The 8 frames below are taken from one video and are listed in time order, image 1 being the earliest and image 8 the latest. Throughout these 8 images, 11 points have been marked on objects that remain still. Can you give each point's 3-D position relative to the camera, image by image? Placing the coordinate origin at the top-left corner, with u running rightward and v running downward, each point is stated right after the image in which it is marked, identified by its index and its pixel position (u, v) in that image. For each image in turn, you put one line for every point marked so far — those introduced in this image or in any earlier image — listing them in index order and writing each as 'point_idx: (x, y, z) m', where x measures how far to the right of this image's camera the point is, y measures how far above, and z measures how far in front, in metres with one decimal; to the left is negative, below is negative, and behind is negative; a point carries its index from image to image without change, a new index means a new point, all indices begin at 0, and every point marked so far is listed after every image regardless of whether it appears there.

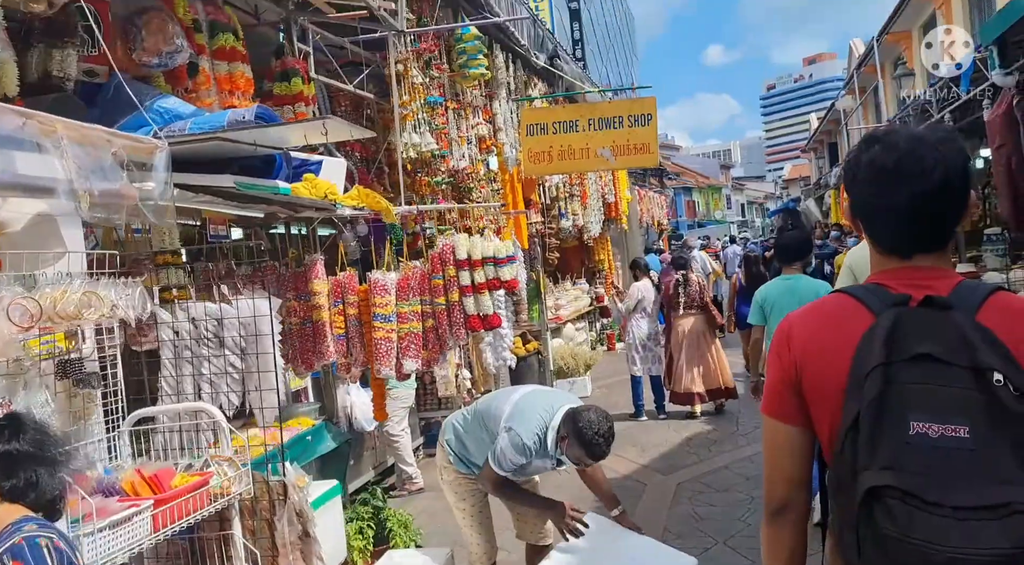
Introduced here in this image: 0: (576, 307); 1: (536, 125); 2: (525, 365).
0: (+0.9, -0.3, +11.6) m
1: (+0.2, +1.4, +7.5) m
2: (+0.1, -0.9, +9.1) m
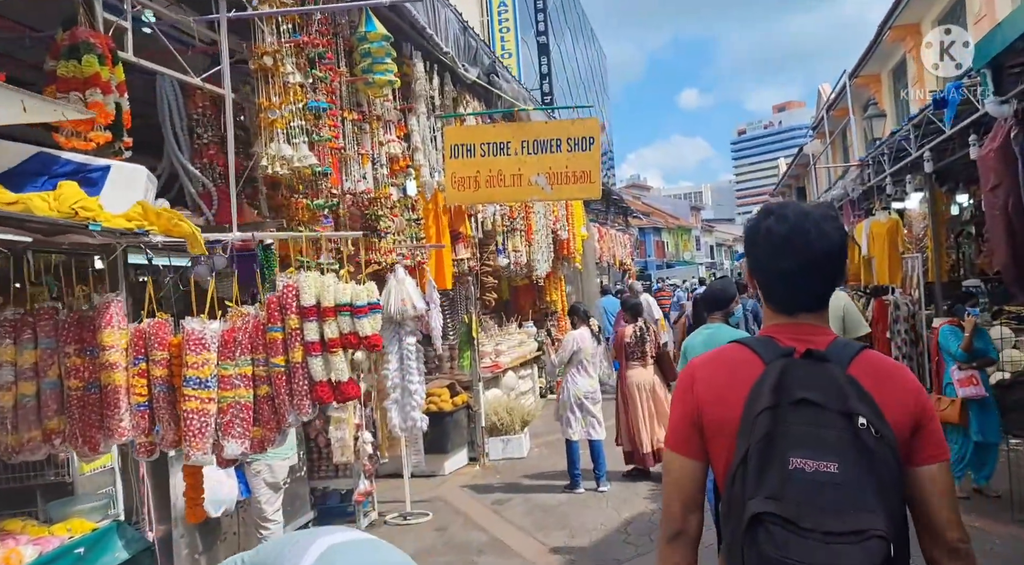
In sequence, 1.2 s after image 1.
0: (+0.1, -0.9, +10.5) m
1: (-0.4, +1.0, +6.5) m
2: (-0.6, -1.3, +8.0) m
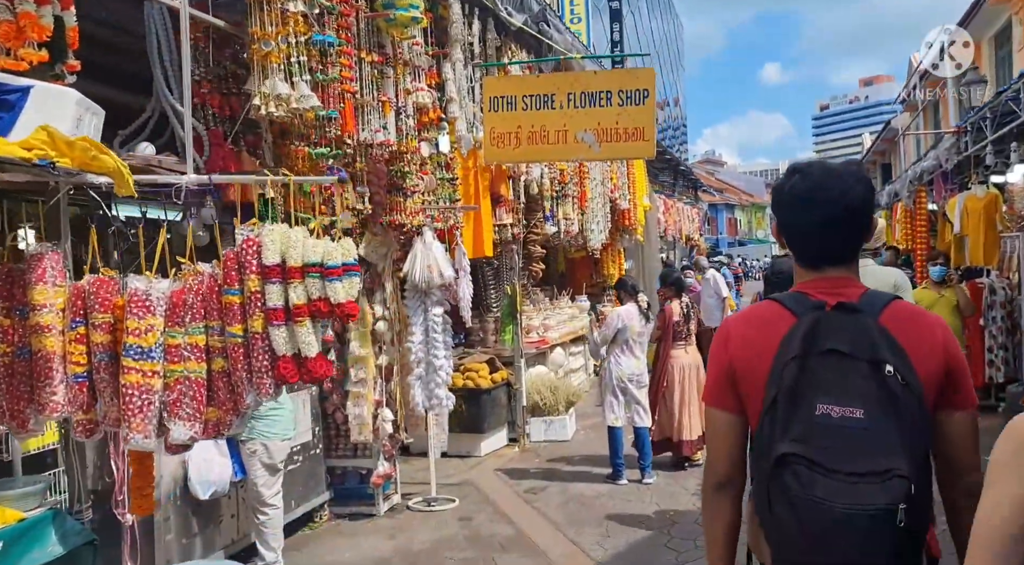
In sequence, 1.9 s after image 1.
0: (+0.7, -0.5, +9.9) m
1: (-0.1, +1.3, +5.8) m
2: (-0.2, -1.0, +7.4) m
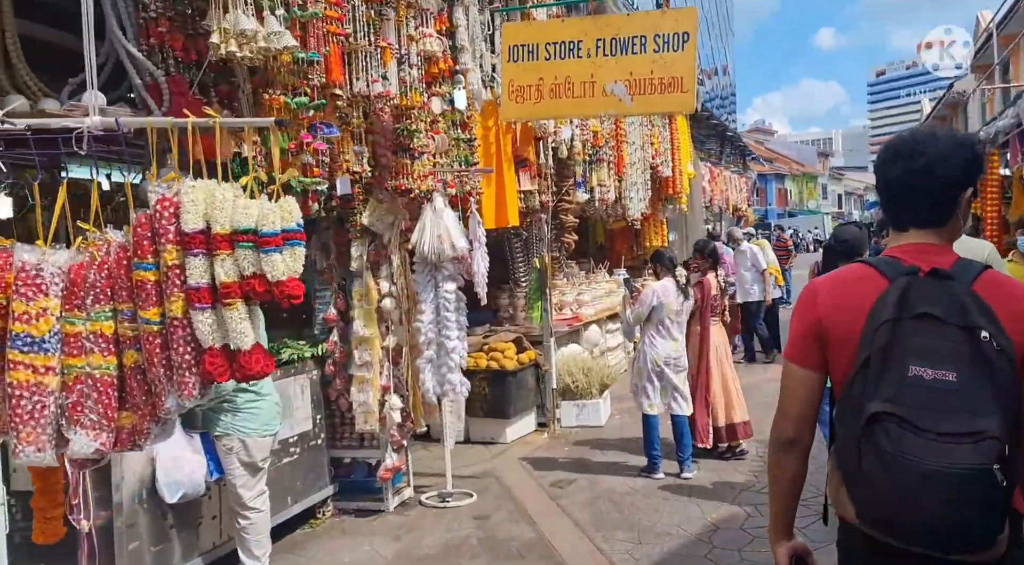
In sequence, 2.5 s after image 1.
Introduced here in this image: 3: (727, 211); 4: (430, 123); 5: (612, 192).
0: (+1.0, -0.2, +9.3) m
1: (+0.1, +1.4, +5.2) m
2: (0.0, -0.8, +6.8) m
3: (+4.6, +1.6, +18.3) m
4: (-0.5, +0.9, +5.0) m
5: (+1.0, +0.9, +8.3) m
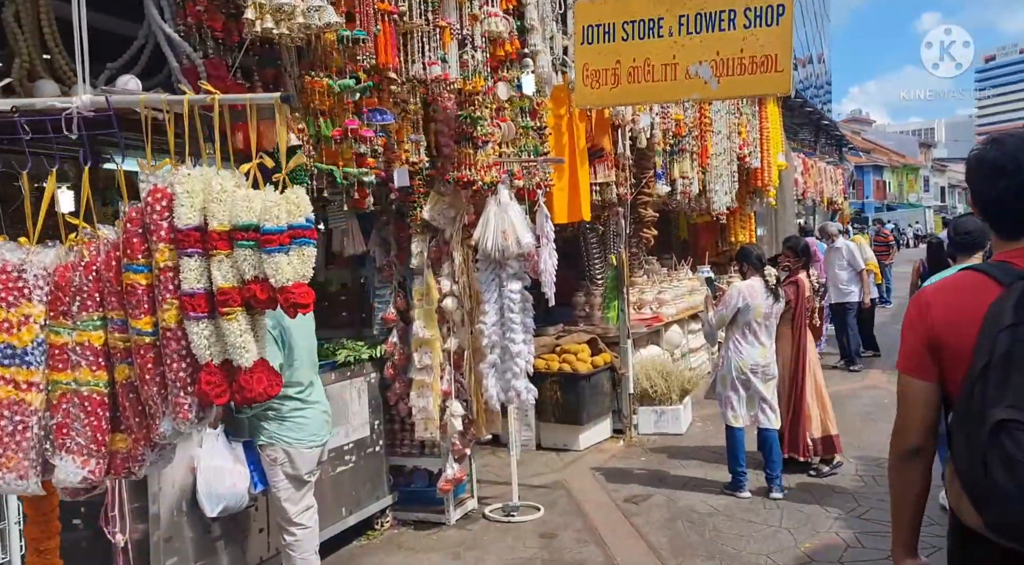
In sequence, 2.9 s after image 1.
0: (+1.8, -0.2, +8.8) m
1: (+0.5, +1.4, +4.8) m
2: (+0.6, -0.8, +6.4) m
3: (+6.3, +1.6, +17.4) m
4: (-0.1, +0.9, +4.6) m
5: (+1.7, +0.9, +7.8) m
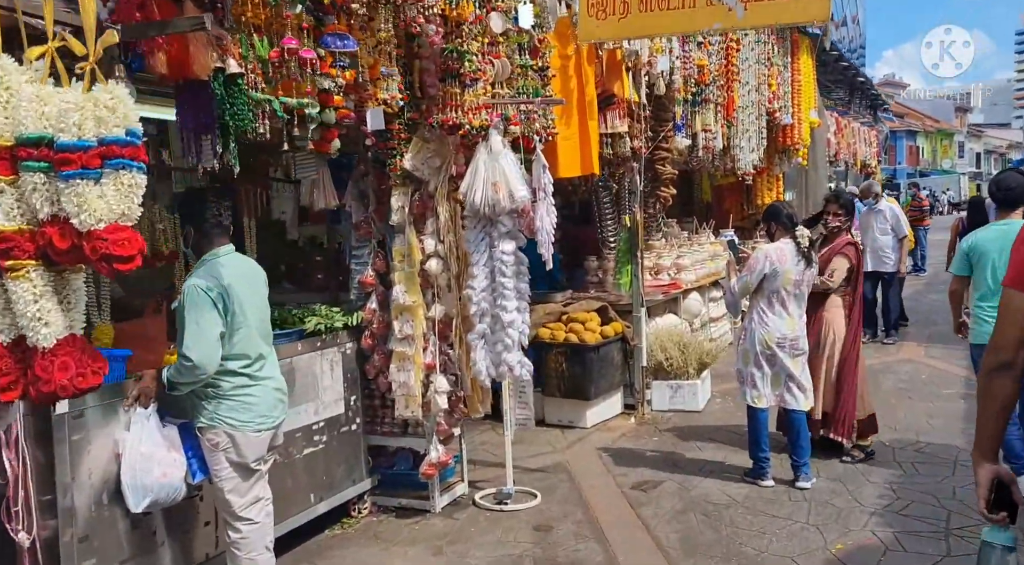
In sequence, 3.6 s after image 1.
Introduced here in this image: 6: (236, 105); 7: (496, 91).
0: (+1.9, +0.1, +8.2) m
1: (+0.5, +1.6, +4.1) m
2: (+0.6, -0.5, +5.9) m
3: (+6.6, +2.3, +16.5) m
4: (-0.1, +1.1, +4.0) m
5: (+1.7, +1.2, +7.2) m
6: (-1.0, +0.6, +3.0) m
7: (-0.1, +0.9, +4.1) m
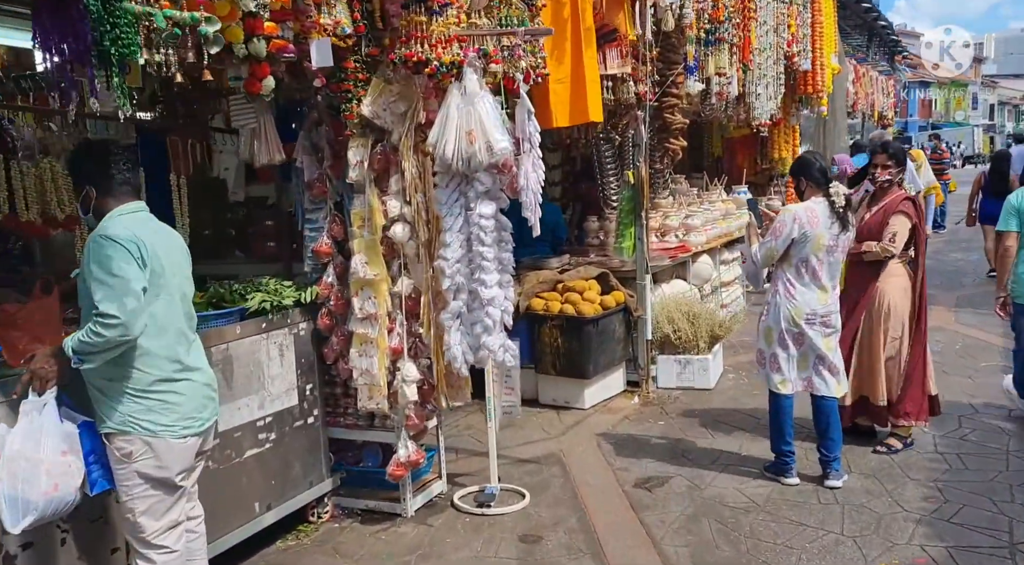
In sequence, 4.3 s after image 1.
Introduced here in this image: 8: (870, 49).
0: (+1.8, +0.5, +7.5) m
1: (+0.4, +1.8, +3.4) m
2: (+0.5, -0.3, +5.2) m
3: (+6.6, +3.0, +15.7) m
4: (-0.2, +1.2, +3.3) m
5: (+1.7, +1.5, +6.4) m
6: (-1.1, +0.7, +2.3) m
7: (-0.2, +1.1, +3.4) m
8: (+6.4, +4.2, +15.3) m
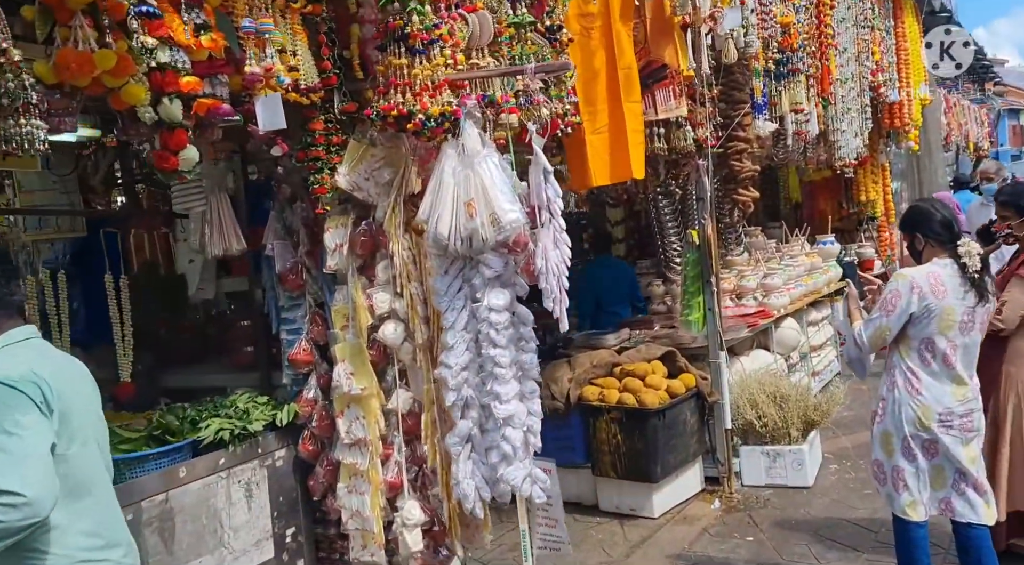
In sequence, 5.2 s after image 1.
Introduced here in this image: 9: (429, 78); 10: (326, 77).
0: (+2.2, 0.0, +6.5) m
1: (+0.4, +1.4, +2.7) m
2: (+0.8, -0.7, +4.4) m
3: (+7.6, +2.2, +14.5) m
4: (-0.2, +0.9, +2.6) m
5: (+2.0, +1.1, +5.6) m
6: (-1.1, +0.4, +1.6) m
7: (-0.1, +0.7, +2.7) m
8: (+7.4, +3.4, +14.2) m
9: (-0.2, +0.6, +2.5) m
10: (-0.6, +0.6, +2.6) m
